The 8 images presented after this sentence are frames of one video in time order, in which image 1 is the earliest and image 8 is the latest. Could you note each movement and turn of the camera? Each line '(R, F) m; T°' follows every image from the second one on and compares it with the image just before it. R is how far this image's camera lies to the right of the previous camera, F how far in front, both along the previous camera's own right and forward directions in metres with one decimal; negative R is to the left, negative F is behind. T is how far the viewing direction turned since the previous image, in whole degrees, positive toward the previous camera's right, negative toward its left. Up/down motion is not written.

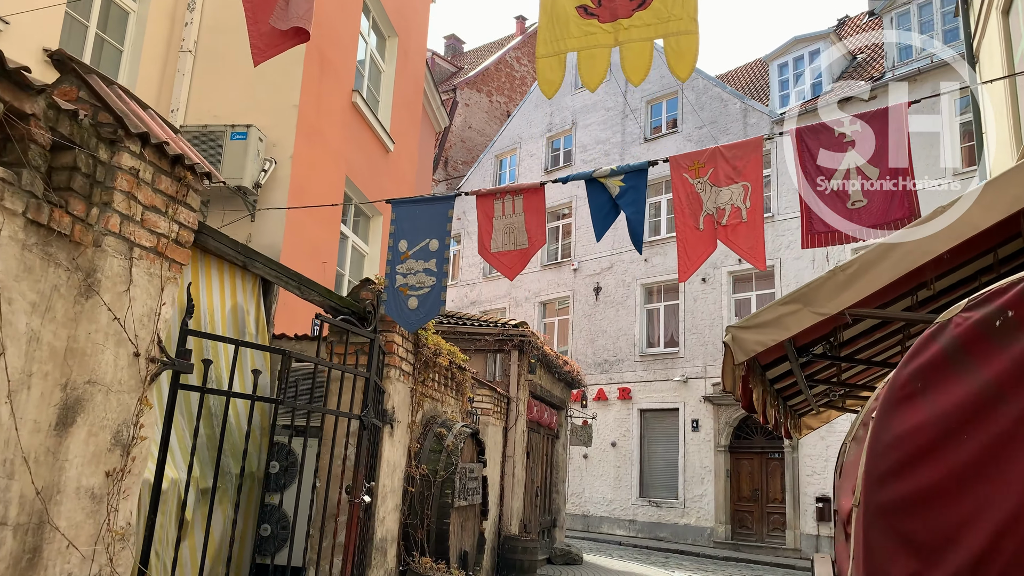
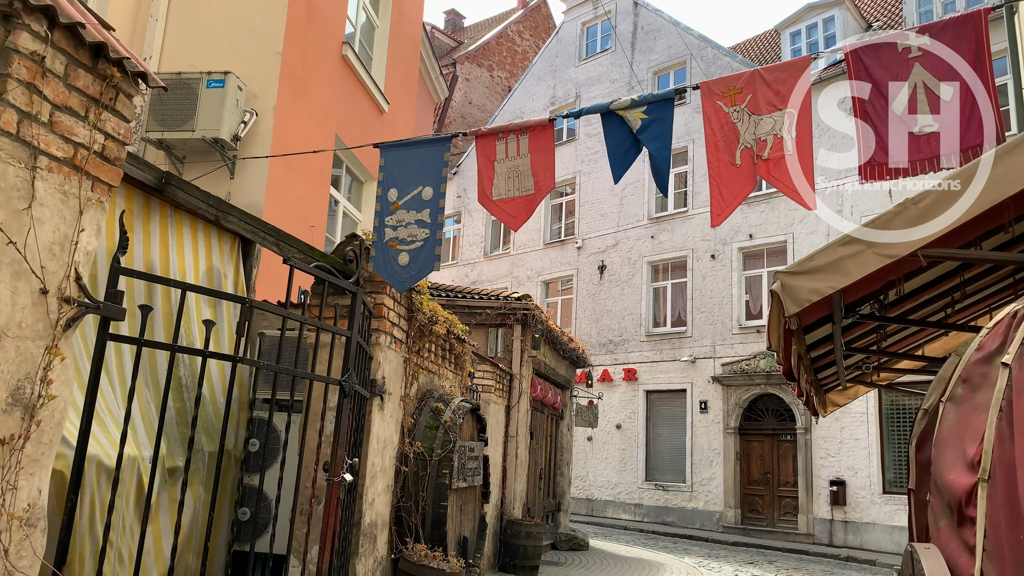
(0.0, +0.6) m; 0°
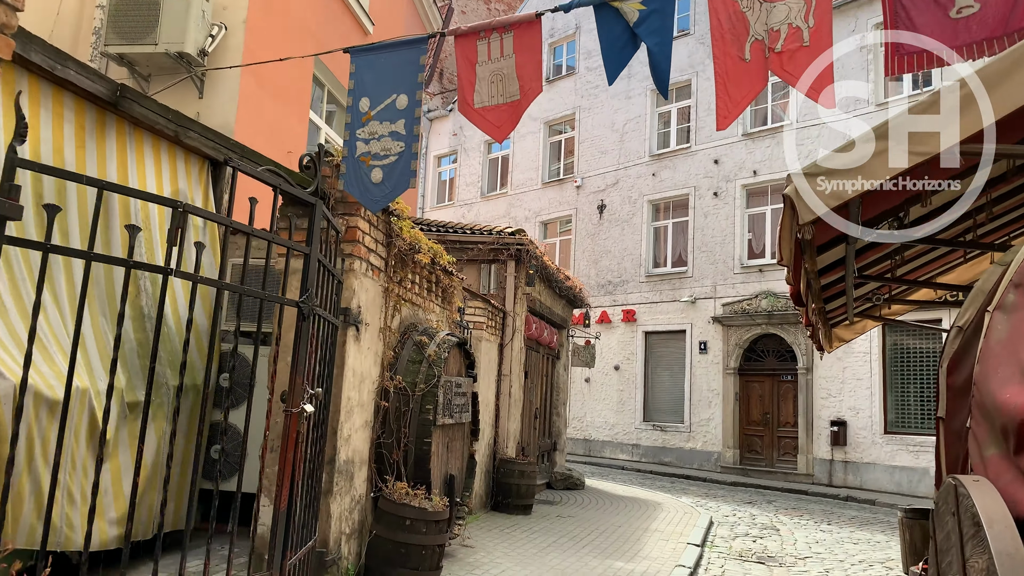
(+0.1, +0.4) m; 0°
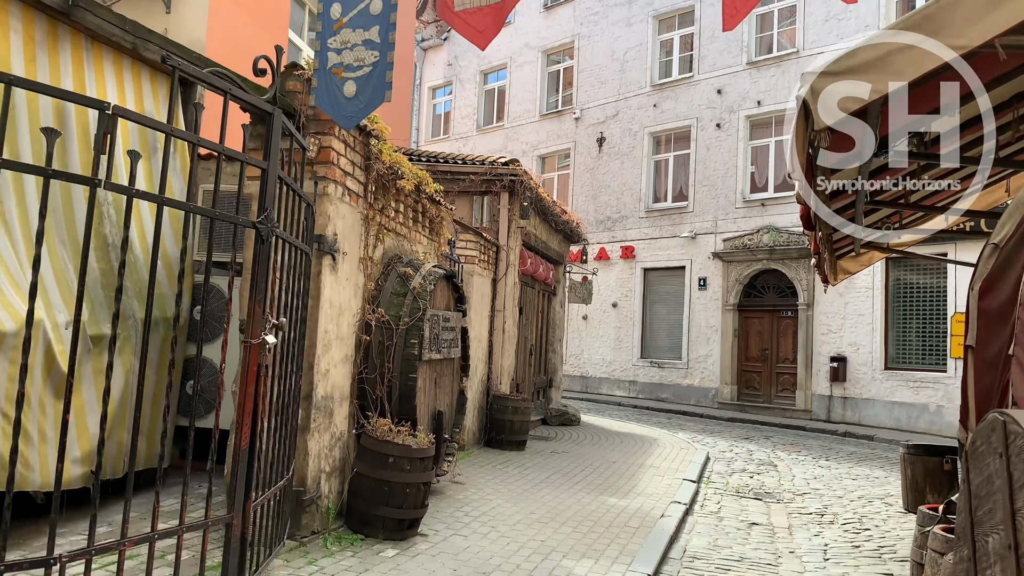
(+0.1, +0.3) m; 0°
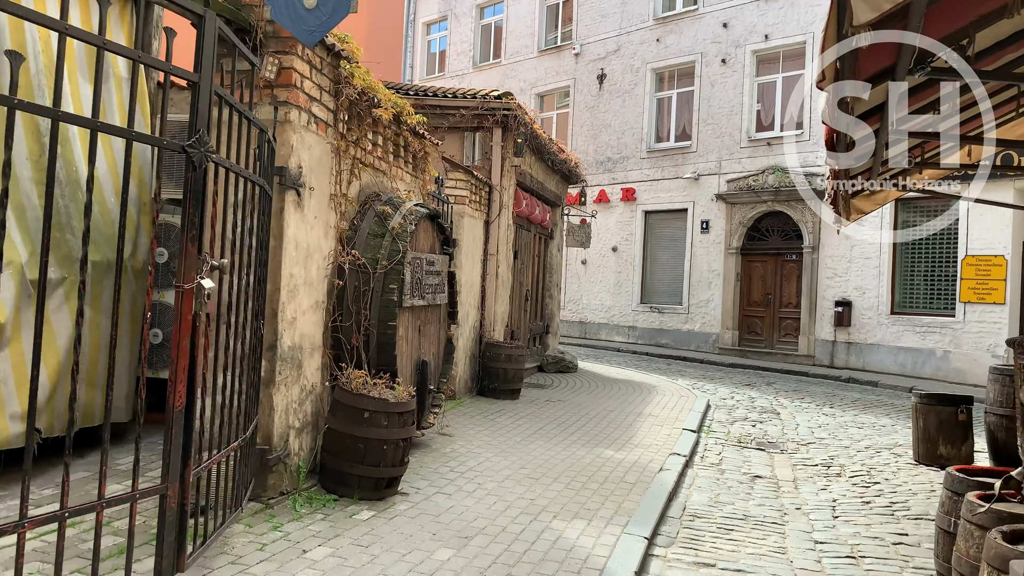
(+0.1, +0.4) m; 0°
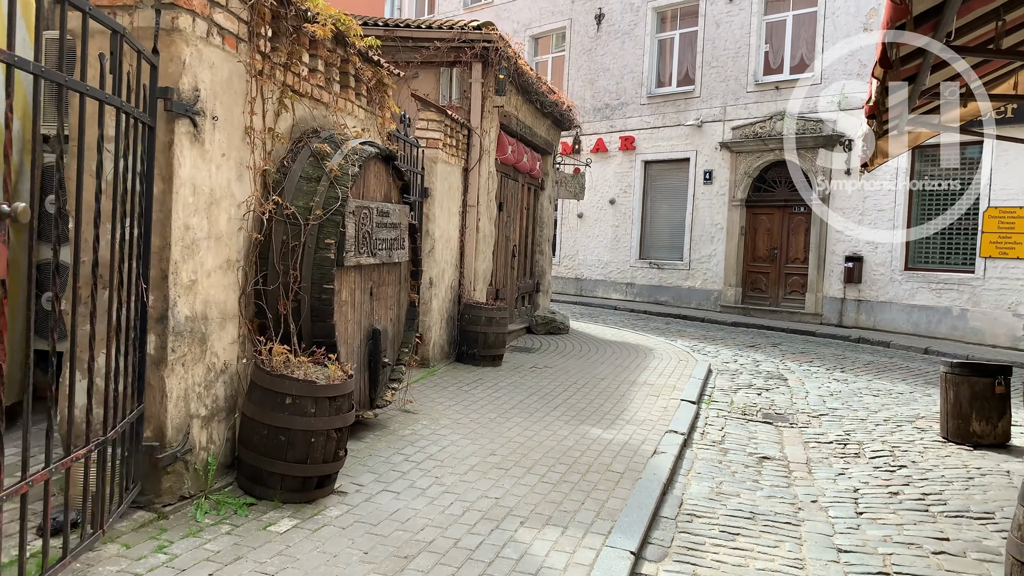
(+0.2, +0.8) m; 0°
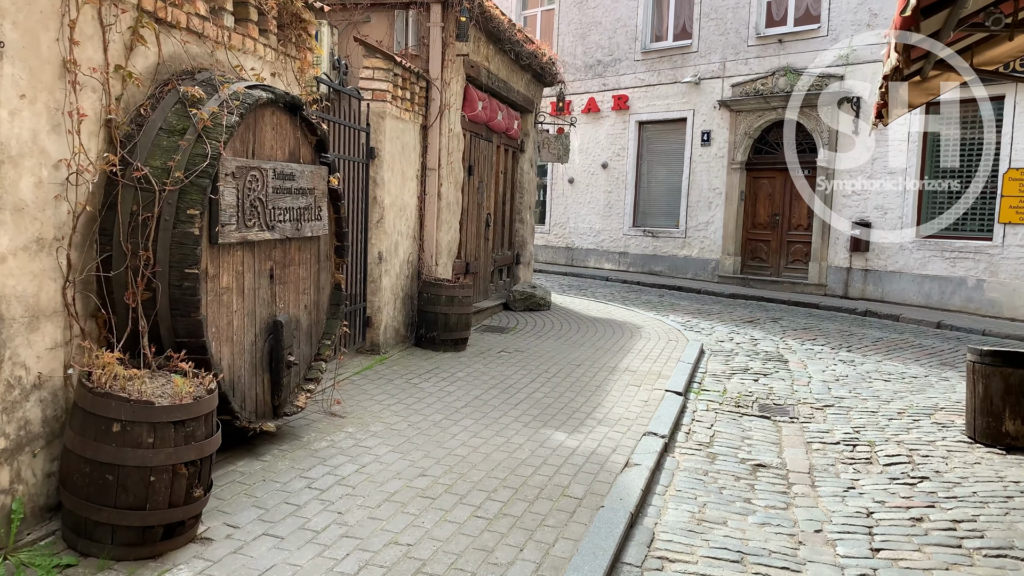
(+0.3, +0.9) m; 0°
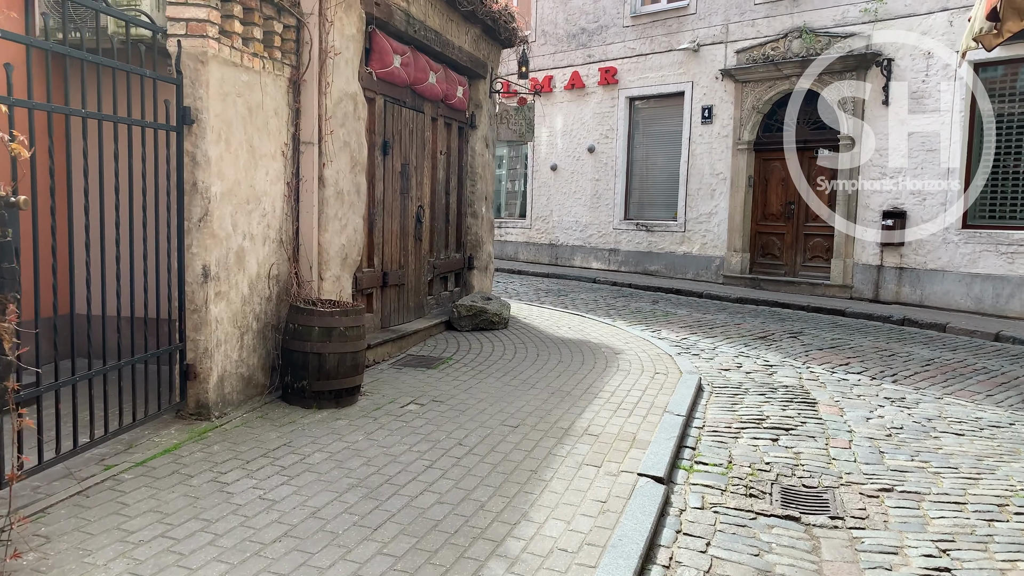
(+0.6, +2.1) m; -1°
